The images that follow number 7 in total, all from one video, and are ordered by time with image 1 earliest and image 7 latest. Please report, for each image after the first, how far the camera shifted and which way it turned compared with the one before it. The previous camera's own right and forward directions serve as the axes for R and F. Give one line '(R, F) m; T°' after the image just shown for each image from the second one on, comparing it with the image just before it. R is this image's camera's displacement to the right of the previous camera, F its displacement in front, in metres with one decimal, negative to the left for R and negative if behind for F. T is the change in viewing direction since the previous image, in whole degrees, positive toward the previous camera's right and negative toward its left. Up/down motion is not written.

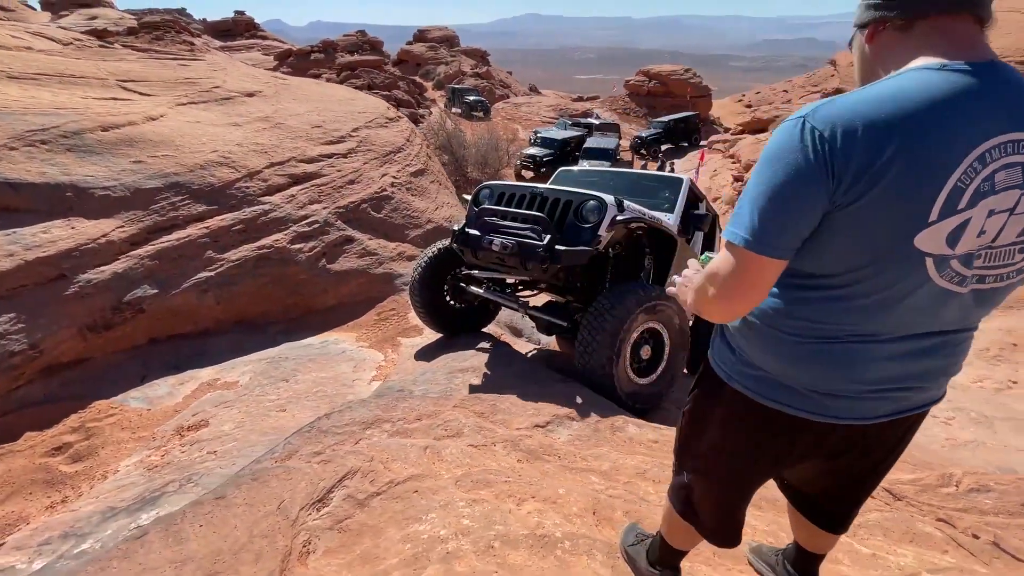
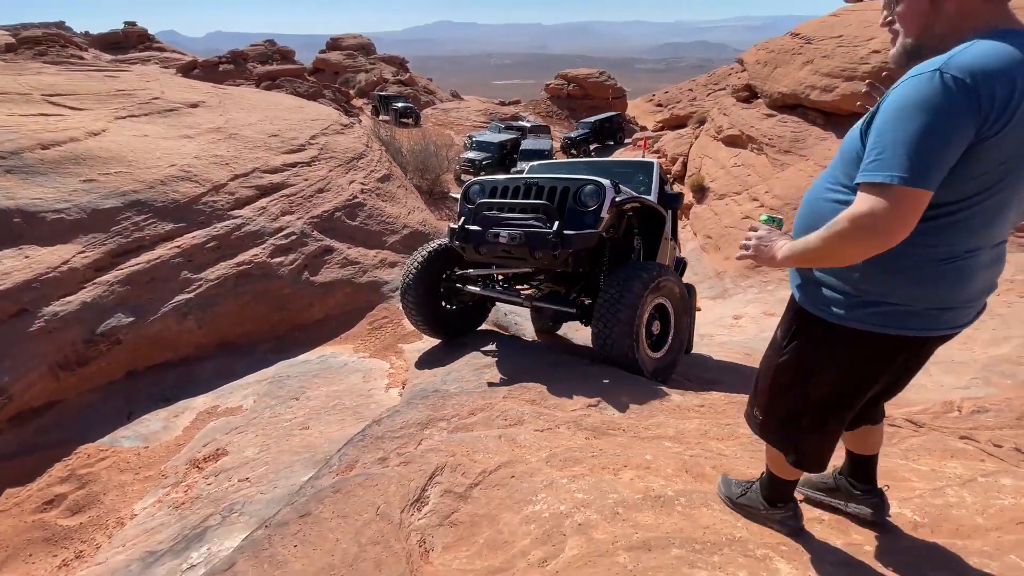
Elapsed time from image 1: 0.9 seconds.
(-0.8, 0.0) m; +8°
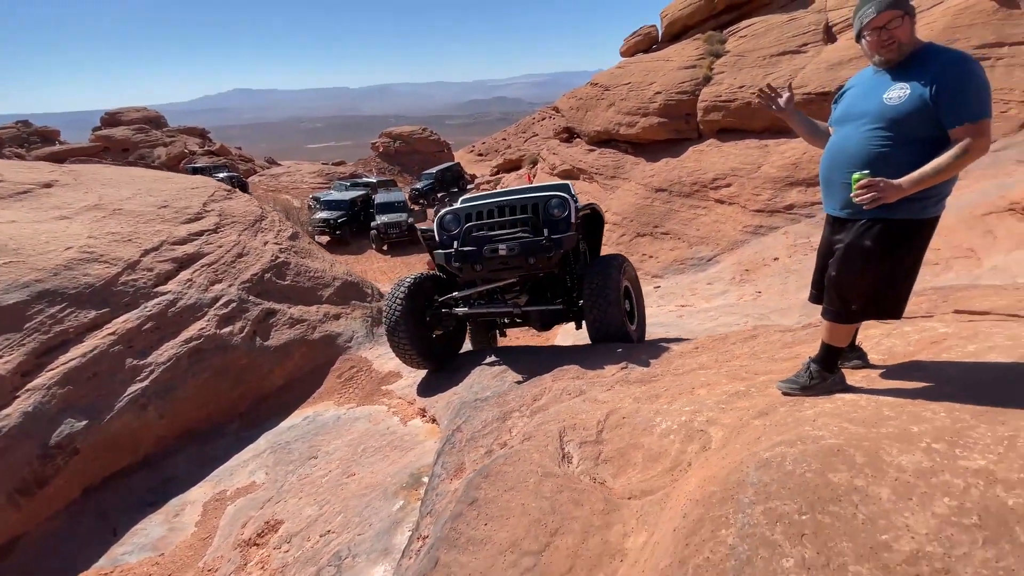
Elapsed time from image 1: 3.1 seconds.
(-1.5, -0.3) m; +19°
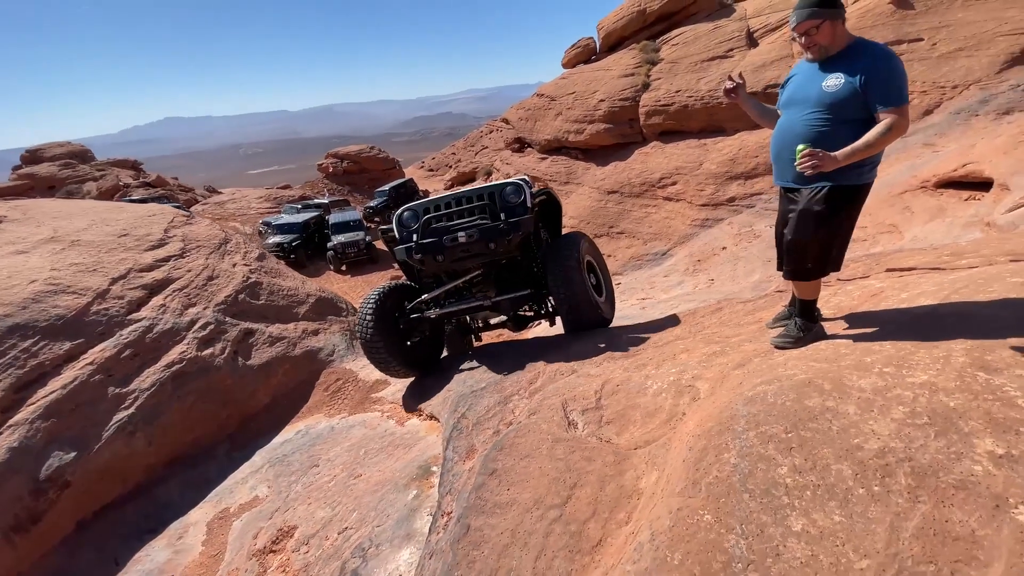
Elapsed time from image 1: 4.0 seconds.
(-0.3, -0.2) m; +5°
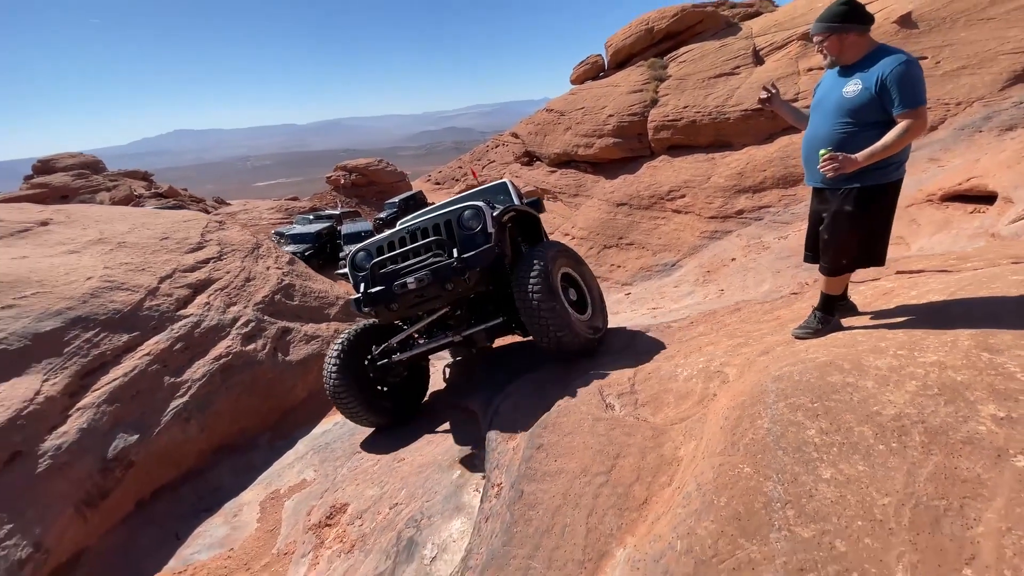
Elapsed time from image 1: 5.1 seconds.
(-0.3, -0.3) m; 0°
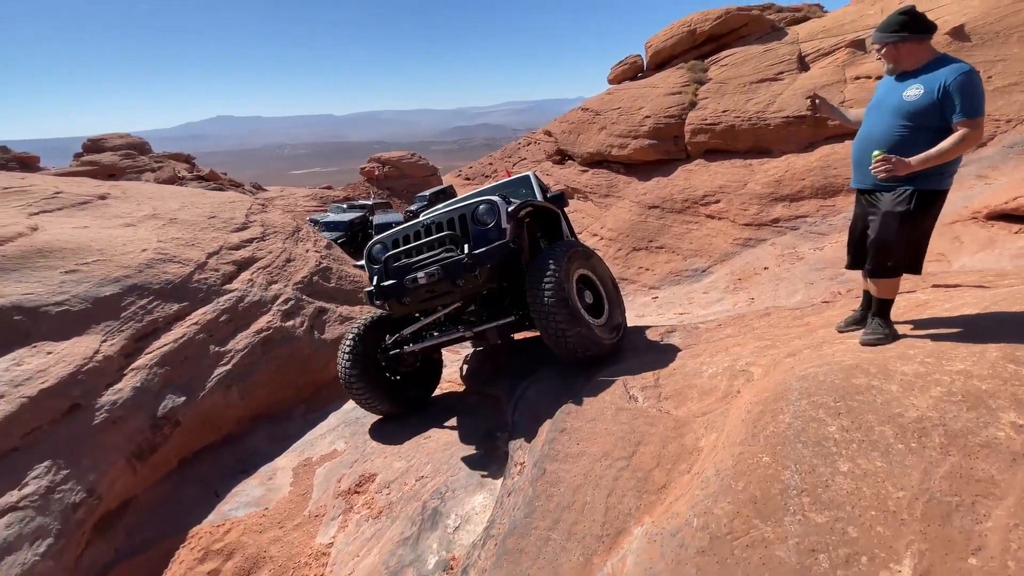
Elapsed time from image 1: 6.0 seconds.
(-0.1, -0.1) m; -3°
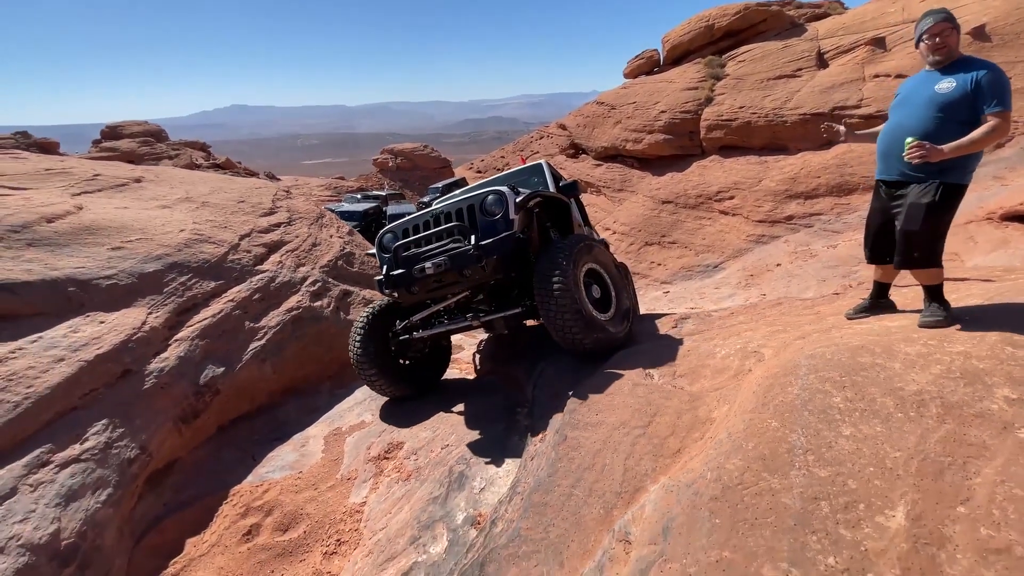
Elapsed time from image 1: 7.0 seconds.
(-0.1, -0.2) m; -1°
